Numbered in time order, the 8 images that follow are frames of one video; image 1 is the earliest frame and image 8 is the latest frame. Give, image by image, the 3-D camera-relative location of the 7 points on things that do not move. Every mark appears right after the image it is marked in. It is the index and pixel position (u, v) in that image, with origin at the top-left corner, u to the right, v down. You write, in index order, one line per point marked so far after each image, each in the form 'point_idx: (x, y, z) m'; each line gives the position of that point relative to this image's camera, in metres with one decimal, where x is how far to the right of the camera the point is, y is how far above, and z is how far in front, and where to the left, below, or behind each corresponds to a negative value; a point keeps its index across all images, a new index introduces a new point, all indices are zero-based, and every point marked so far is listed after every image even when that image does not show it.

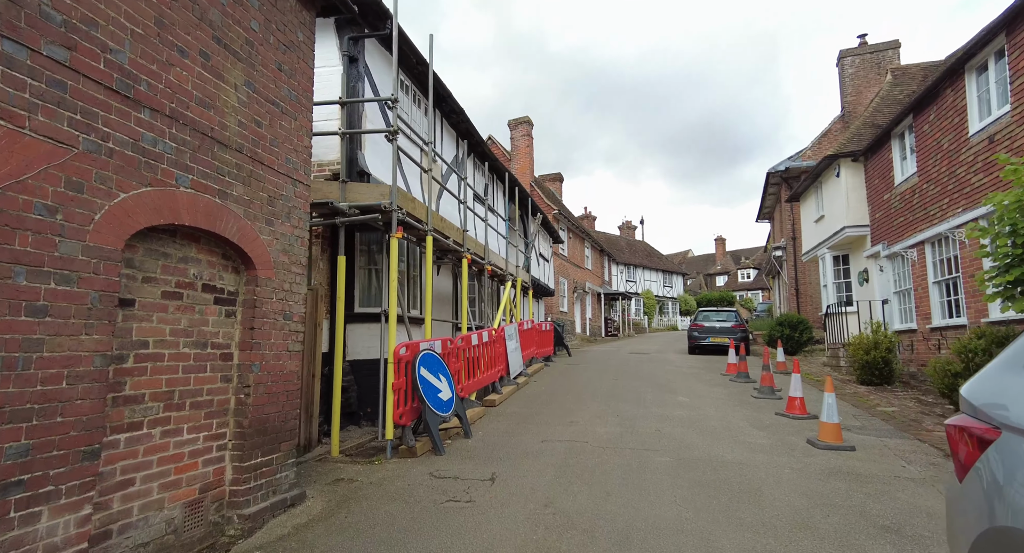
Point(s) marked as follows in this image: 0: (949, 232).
0: (+7.3, +0.8, +7.8) m
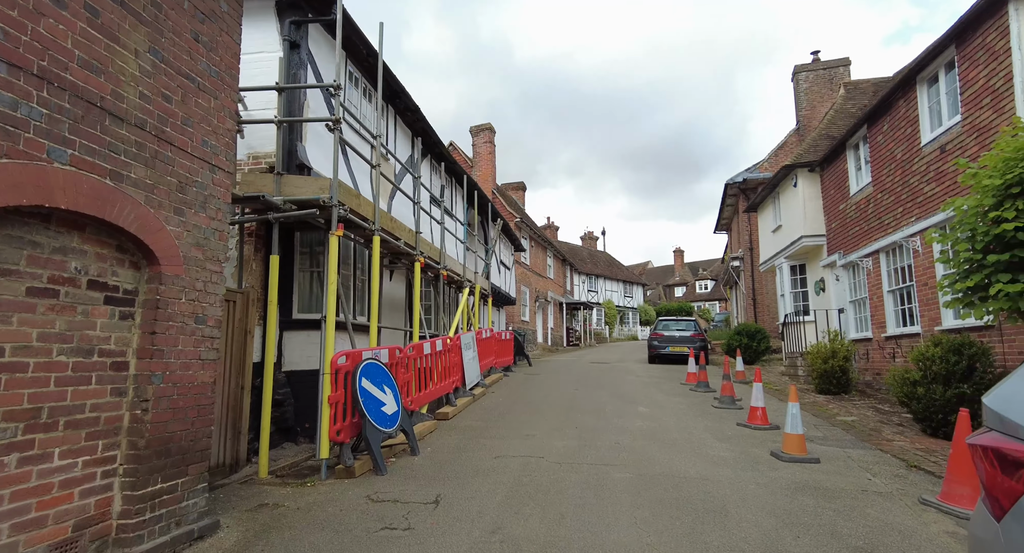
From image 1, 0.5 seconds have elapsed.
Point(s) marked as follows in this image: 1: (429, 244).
0: (+6.6, +0.6, +7.9) m
1: (-1.5, +0.6, +8.4) m
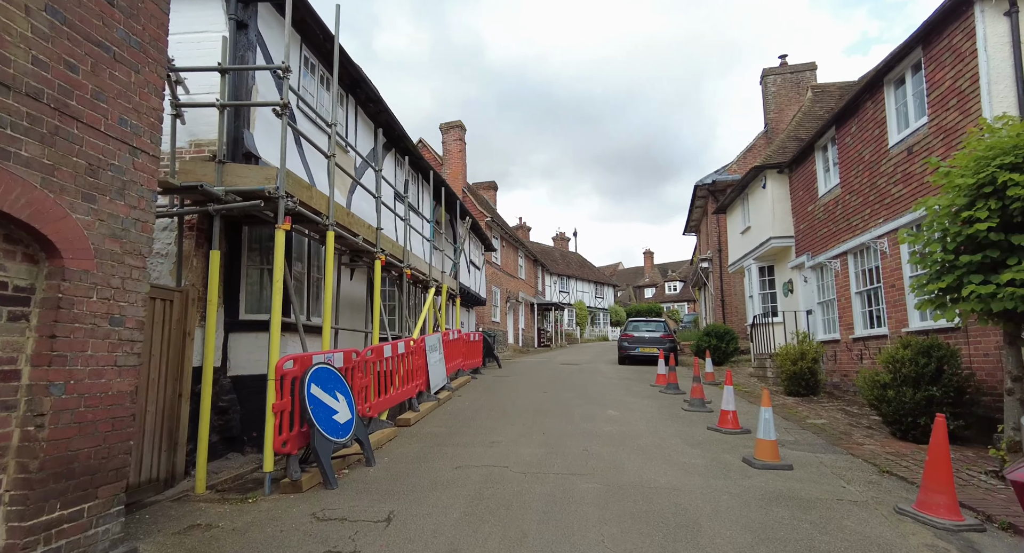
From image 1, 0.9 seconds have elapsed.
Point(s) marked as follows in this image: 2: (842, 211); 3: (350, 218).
0: (+6.1, +0.6, +8.0) m
1: (-2.0, +0.6, +8.0) m
2: (+6.5, +1.3, +9.3) m
3: (-2.3, +0.8, +6.7) m
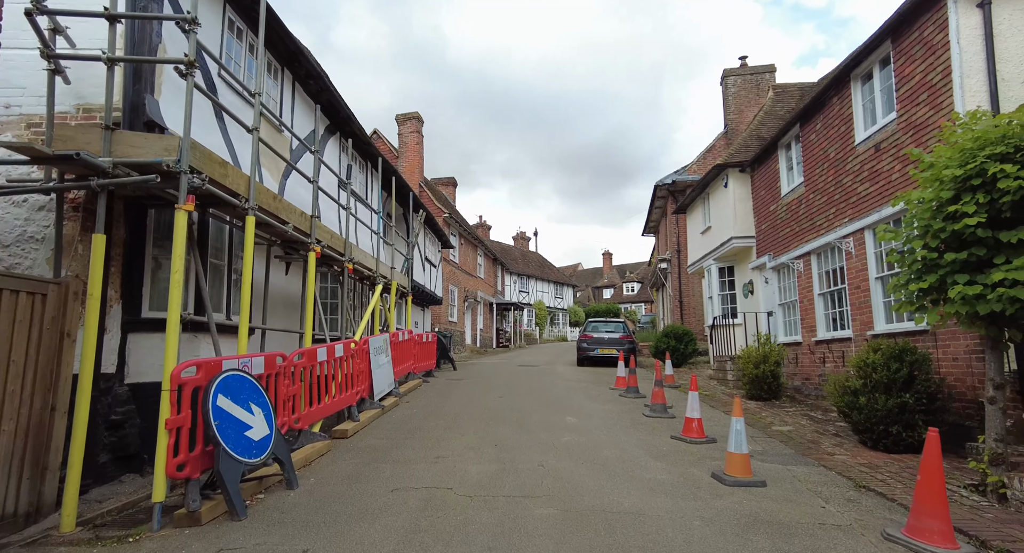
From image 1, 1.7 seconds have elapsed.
0: (+5.3, +0.6, +7.8) m
1: (-2.7, +0.7, +7.2) m
2: (+5.7, +1.3, +9.2) m
3: (-2.9, +0.9, +5.8) m
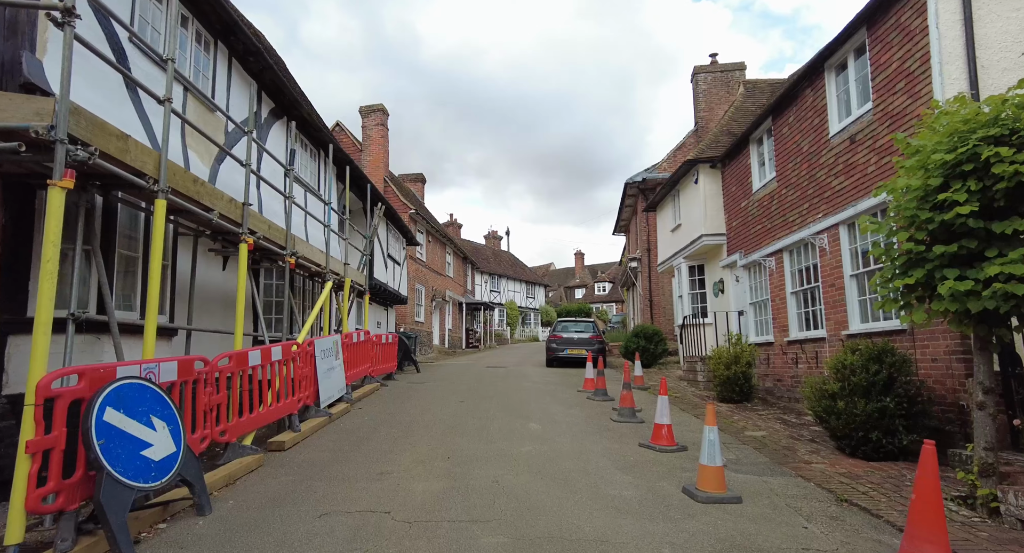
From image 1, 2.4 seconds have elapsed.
0: (+4.7, +0.6, +7.5) m
1: (-3.3, +0.7, +6.5) m
2: (+5.0, +1.3, +8.9) m
3: (-3.4, +1.0, +5.1) m
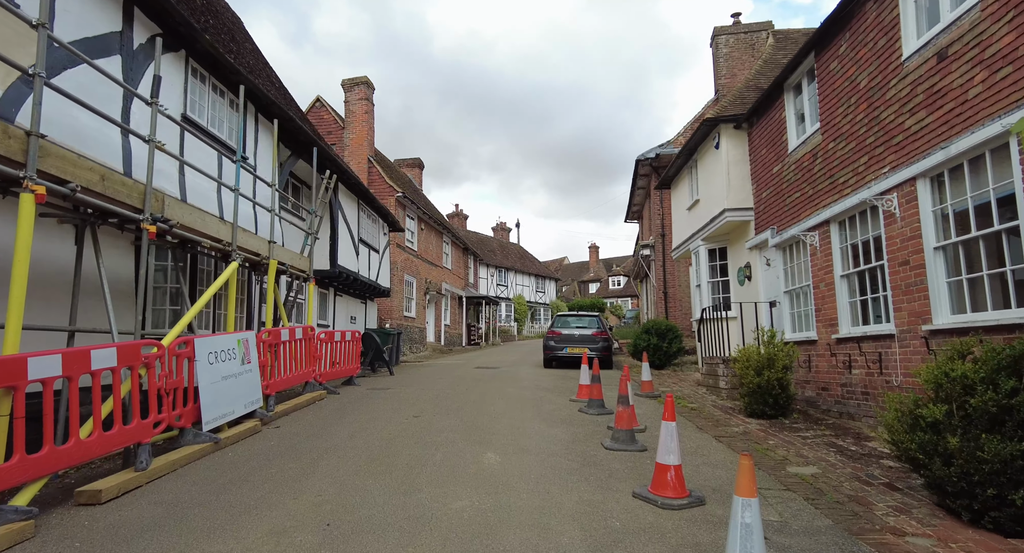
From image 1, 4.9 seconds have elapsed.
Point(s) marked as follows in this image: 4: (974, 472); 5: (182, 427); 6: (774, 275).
0: (+4.2, +0.9, +5.5) m
1: (-3.8, +1.0, +4.7) m
2: (+4.5, +1.6, +6.9) m
3: (-4.0, +1.2, +3.4) m
4: (+3.0, -1.2, +3.0) m
5: (-3.4, -1.6, +5.0) m
6: (+4.8, 0.0, +8.7) m
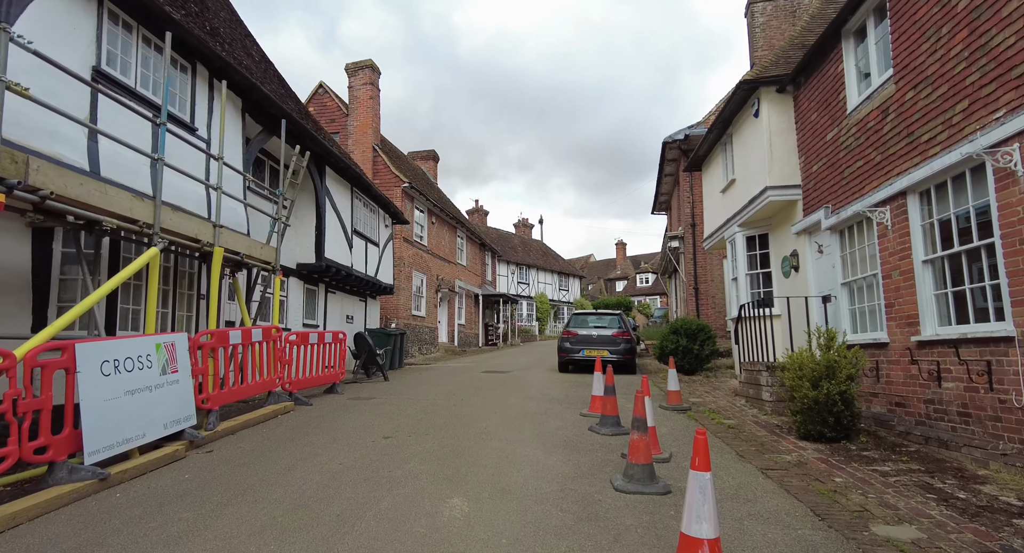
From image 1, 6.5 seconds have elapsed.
0: (+4.0, +1.1, +4.0) m
1: (-4.1, +1.1, +3.7) m
2: (+4.4, +1.8, +5.3) m
3: (-4.3, +1.3, +2.3) m
4: (+2.6, -1.1, +1.5) m
5: (-3.6, -1.5, +3.9) m
6: (+4.8, +0.2, +7.2) m
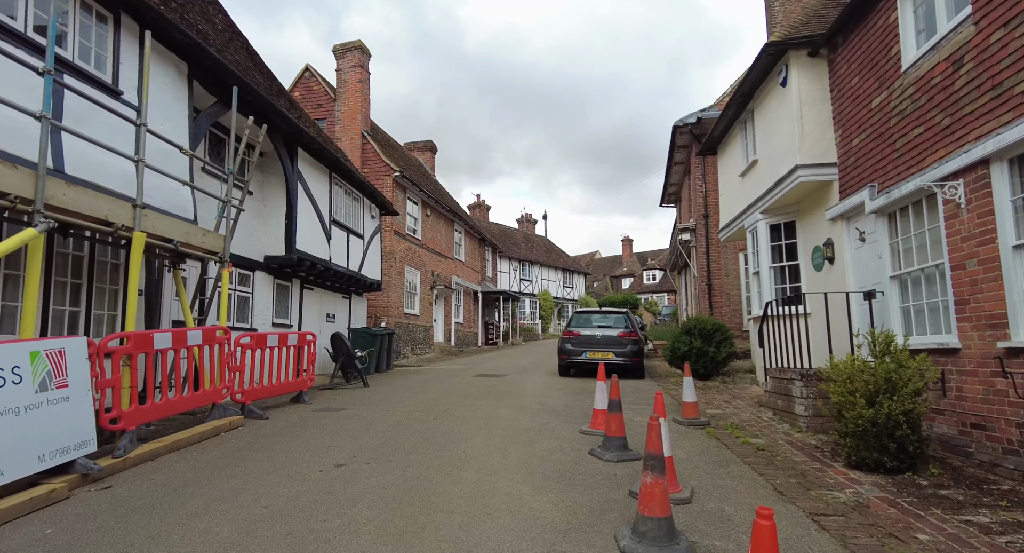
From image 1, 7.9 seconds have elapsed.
0: (+3.8, +1.1, +2.8) m
1: (-4.3, +1.2, +2.6) m
2: (+4.2, +1.9, +4.2) m
3: (-4.5, +1.4, +1.3) m
4: (+2.4, -1.0, +0.4) m
5: (-3.8, -1.4, +2.9) m
6: (+4.7, +0.3, +6.0) m
